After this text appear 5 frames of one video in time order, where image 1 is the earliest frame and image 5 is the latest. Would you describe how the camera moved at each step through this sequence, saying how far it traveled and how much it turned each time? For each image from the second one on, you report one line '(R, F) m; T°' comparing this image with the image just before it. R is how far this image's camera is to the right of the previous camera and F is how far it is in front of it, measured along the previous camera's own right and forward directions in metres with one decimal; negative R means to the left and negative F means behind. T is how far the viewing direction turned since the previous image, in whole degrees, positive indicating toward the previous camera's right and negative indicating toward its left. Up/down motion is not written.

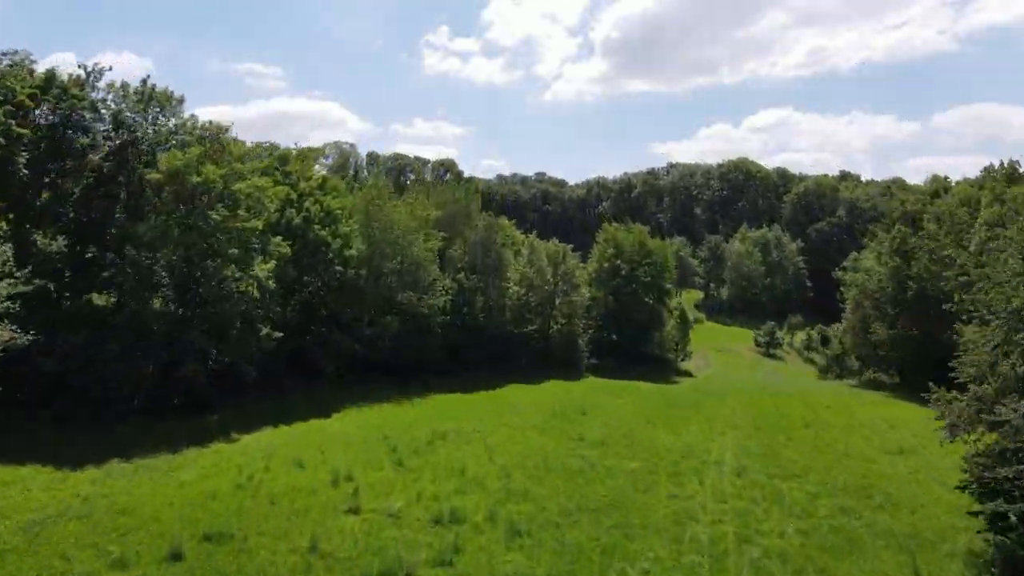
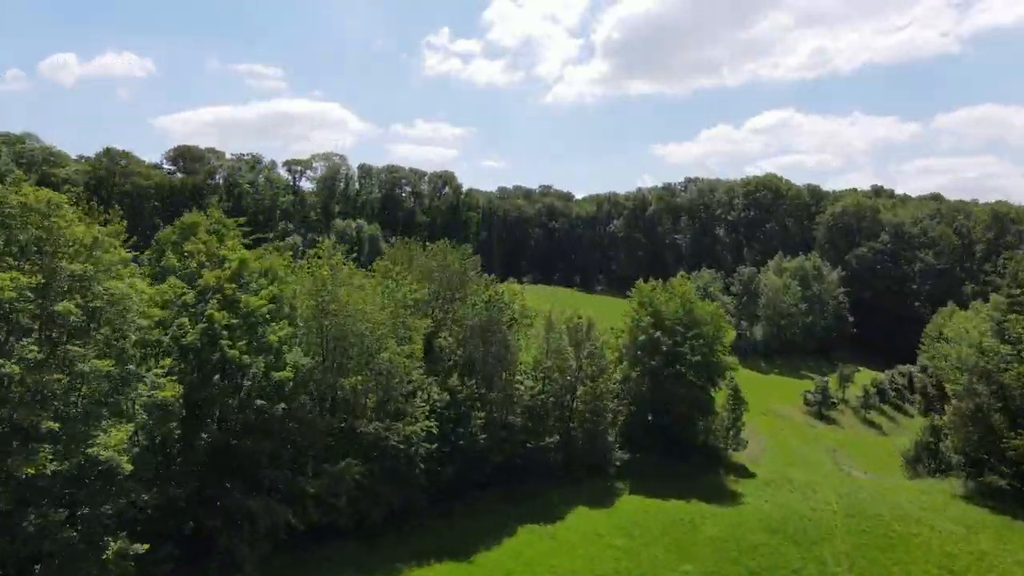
(-0.5, +10.3) m; 0°
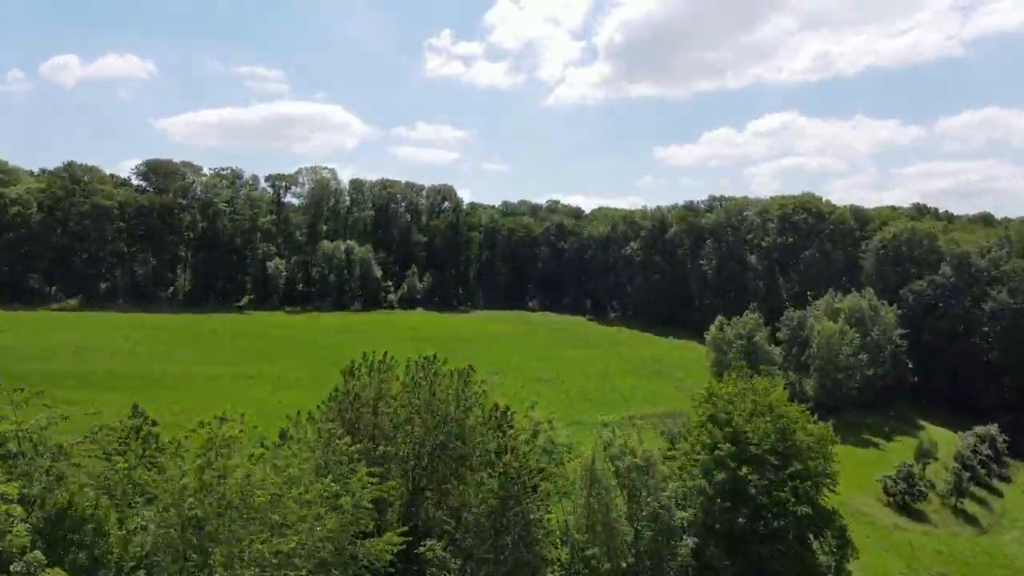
(-0.7, +10.9) m; 0°
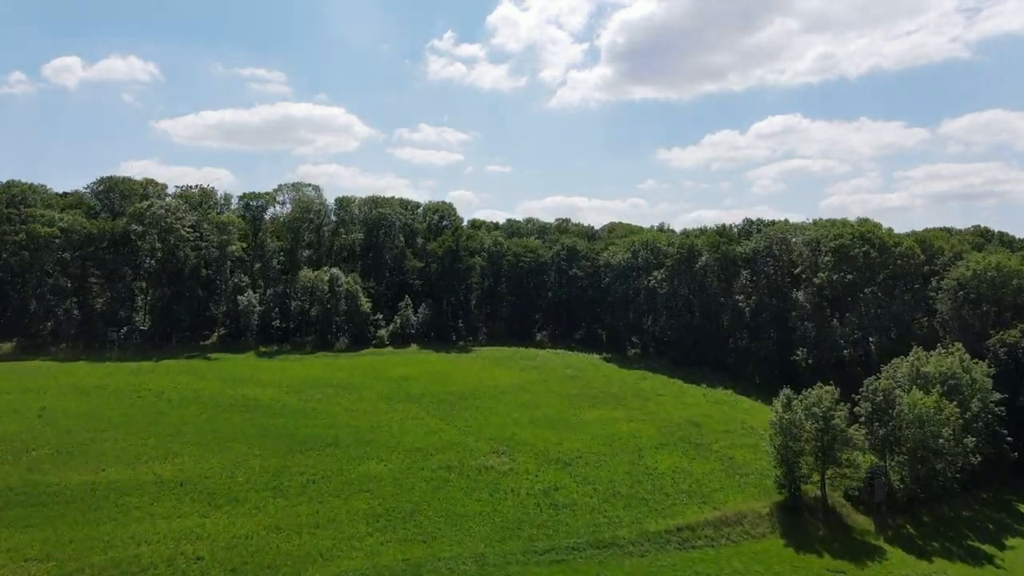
(-0.7, +12.9) m; 0°
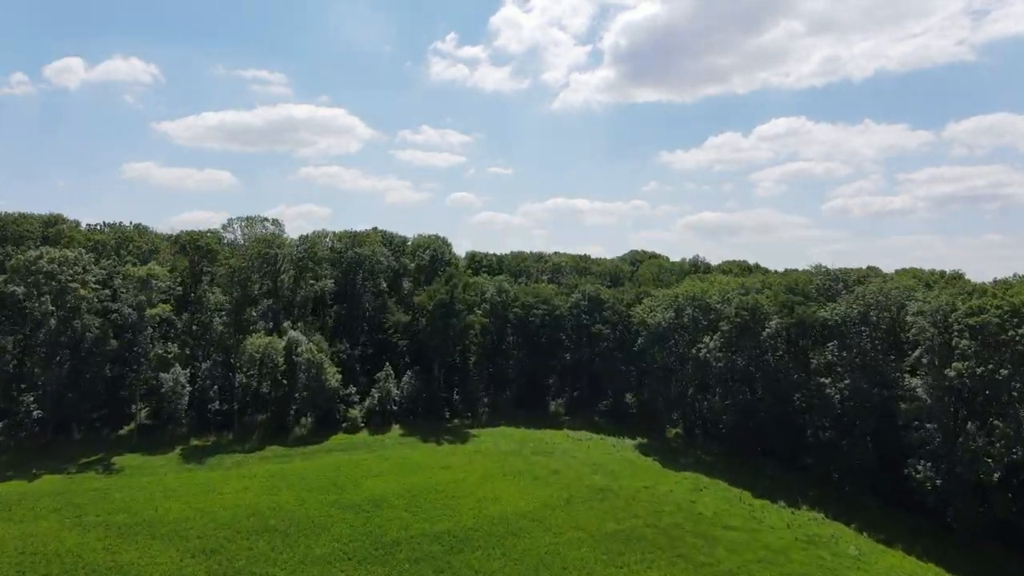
(-0.9, +21.1) m; 0°
